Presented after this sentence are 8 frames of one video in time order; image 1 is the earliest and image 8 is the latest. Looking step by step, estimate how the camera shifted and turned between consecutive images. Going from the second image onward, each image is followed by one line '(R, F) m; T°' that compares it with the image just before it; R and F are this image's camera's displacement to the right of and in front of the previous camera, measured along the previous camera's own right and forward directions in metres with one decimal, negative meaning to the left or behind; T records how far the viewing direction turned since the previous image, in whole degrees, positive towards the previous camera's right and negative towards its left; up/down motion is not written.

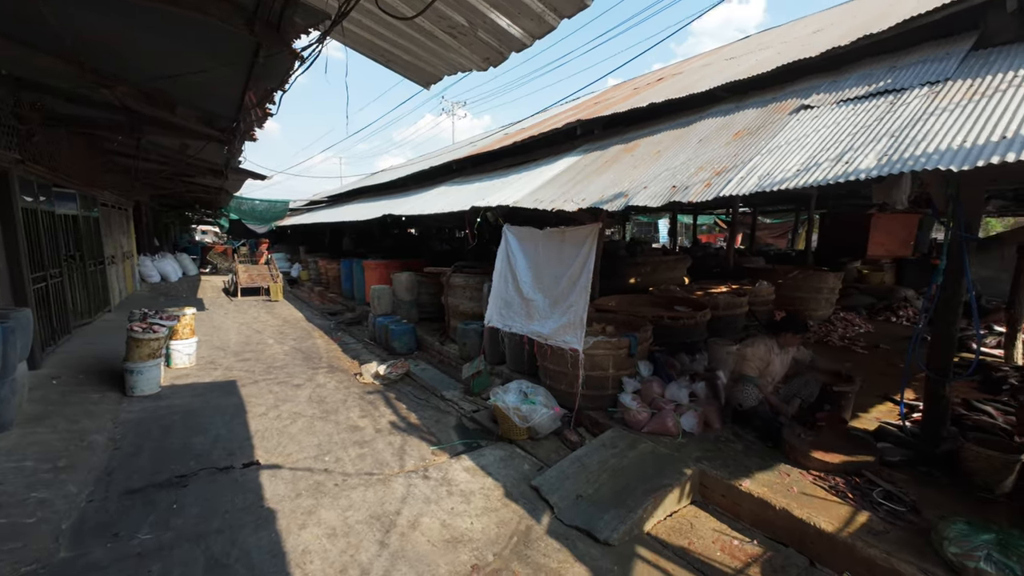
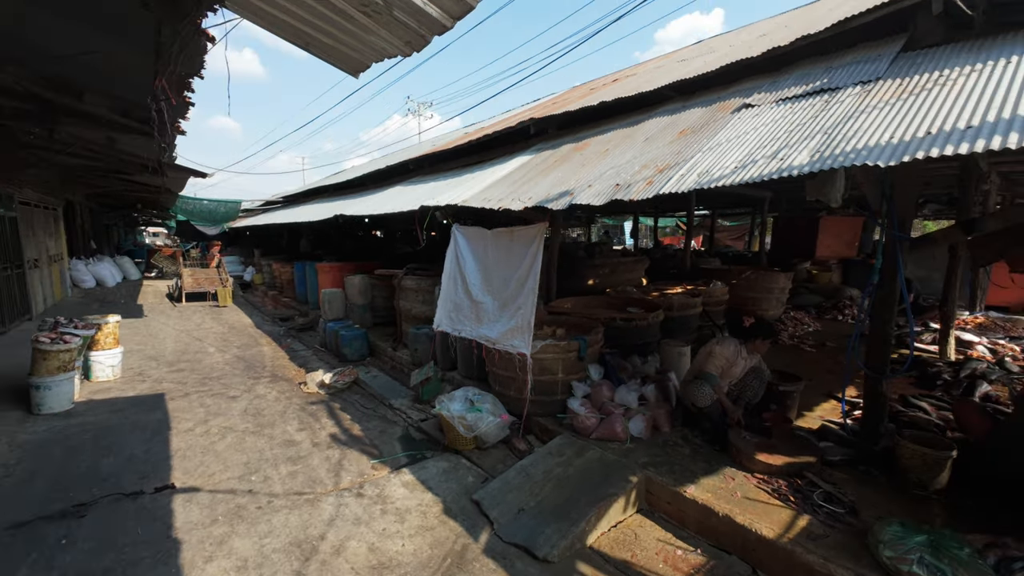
(+0.3, +0.2) m; +4°
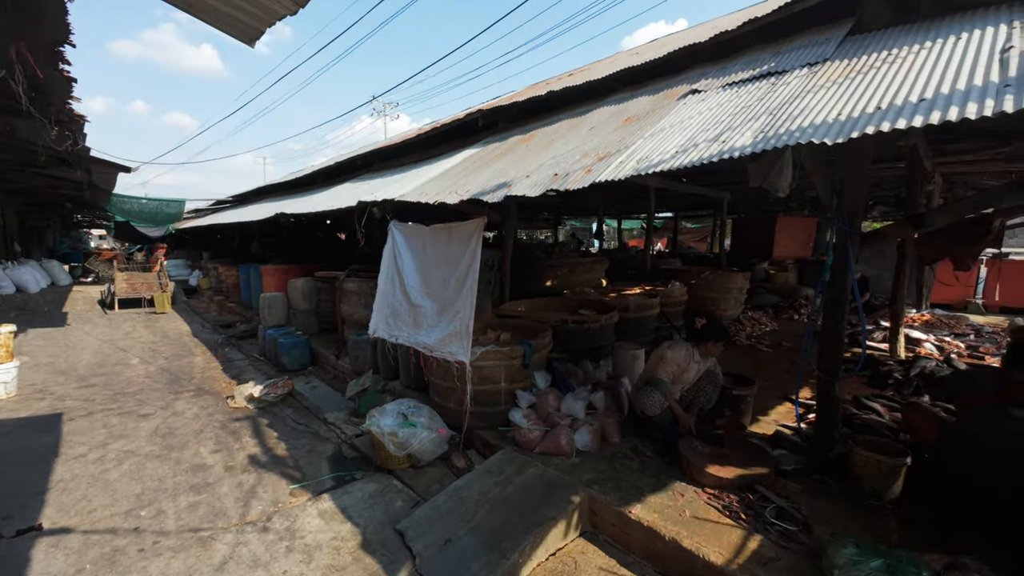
(+0.4, +0.4) m; +4°
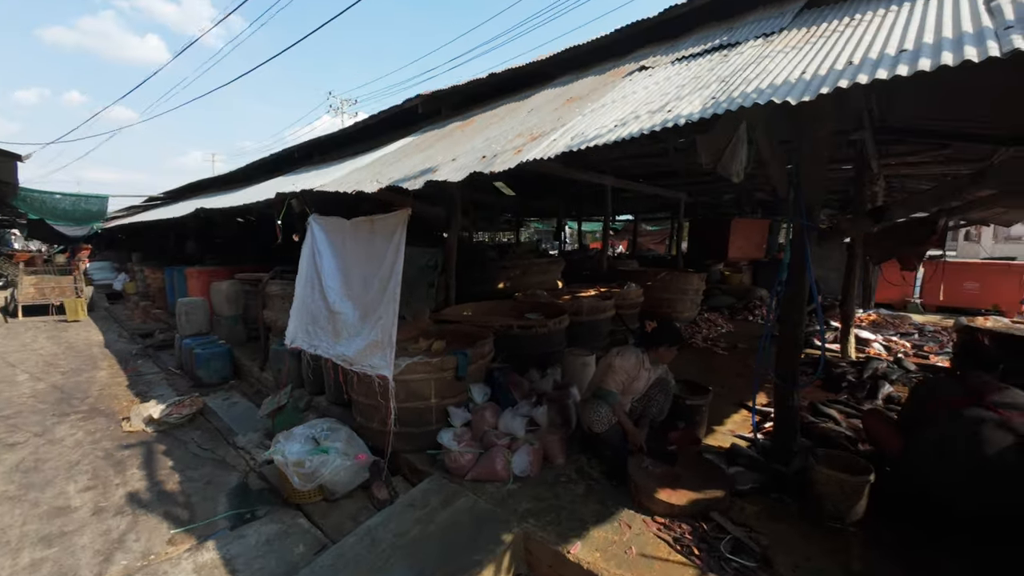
(+0.3, +0.5) m; +5°
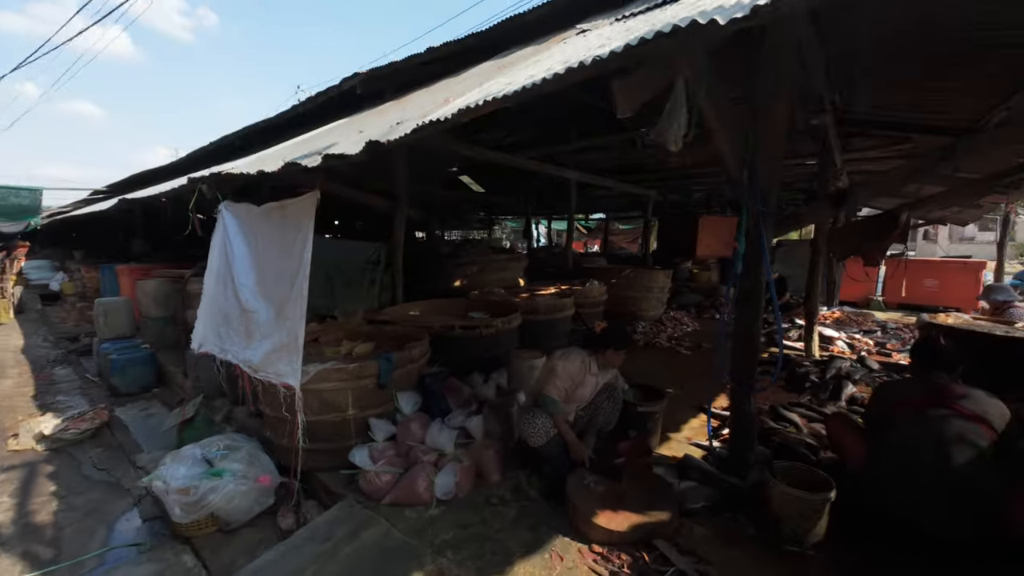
(+0.4, +0.4) m; +3°
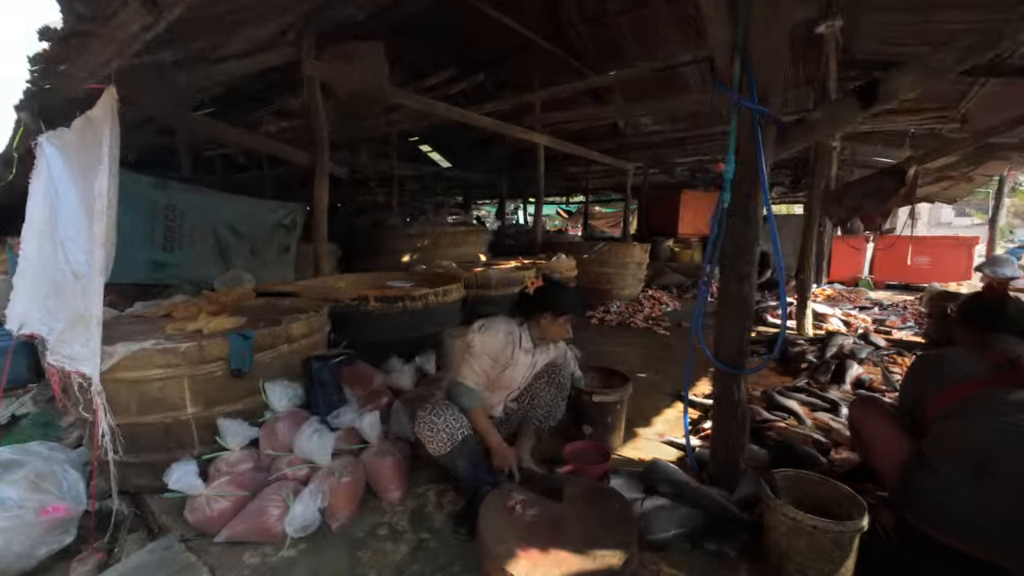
(+0.5, +0.9) m; +2°
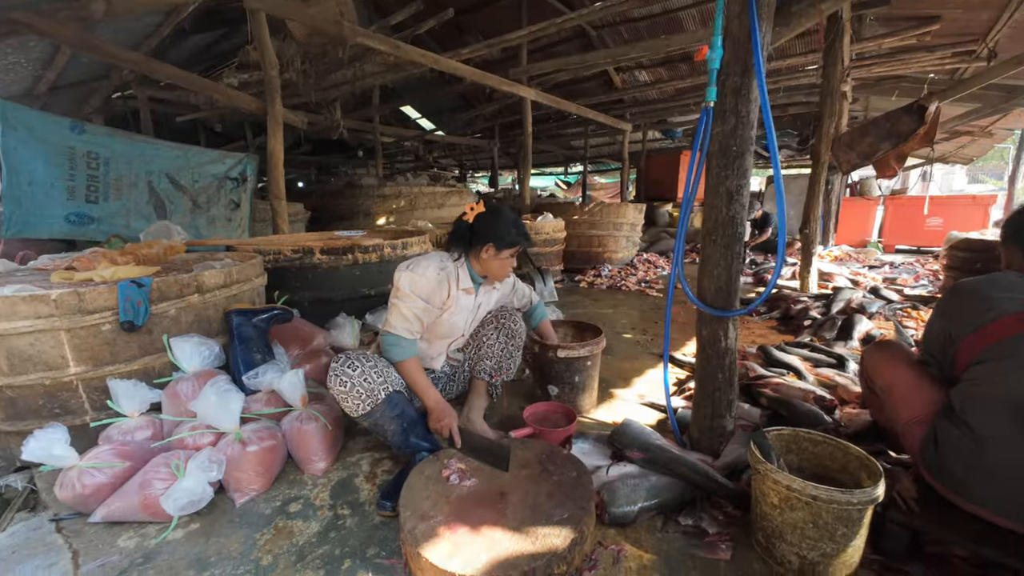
(+0.3, +0.4) m; -1°
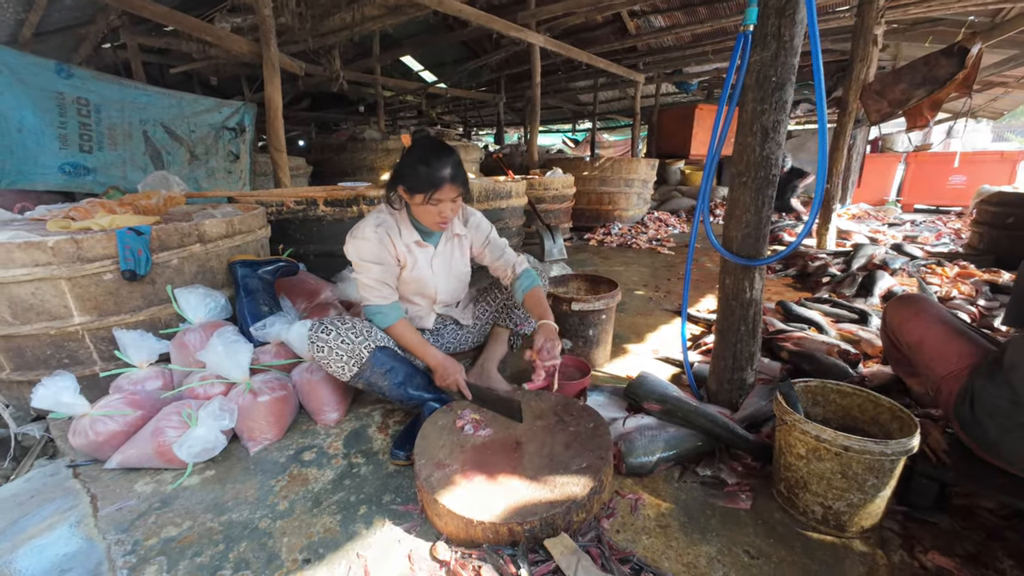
(0.0, +0.1) m; -1°
